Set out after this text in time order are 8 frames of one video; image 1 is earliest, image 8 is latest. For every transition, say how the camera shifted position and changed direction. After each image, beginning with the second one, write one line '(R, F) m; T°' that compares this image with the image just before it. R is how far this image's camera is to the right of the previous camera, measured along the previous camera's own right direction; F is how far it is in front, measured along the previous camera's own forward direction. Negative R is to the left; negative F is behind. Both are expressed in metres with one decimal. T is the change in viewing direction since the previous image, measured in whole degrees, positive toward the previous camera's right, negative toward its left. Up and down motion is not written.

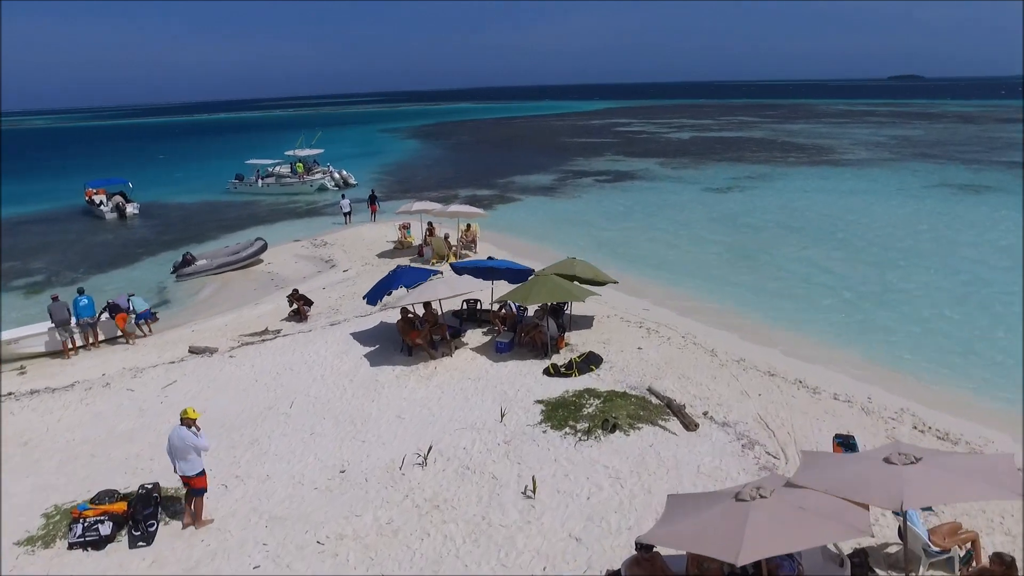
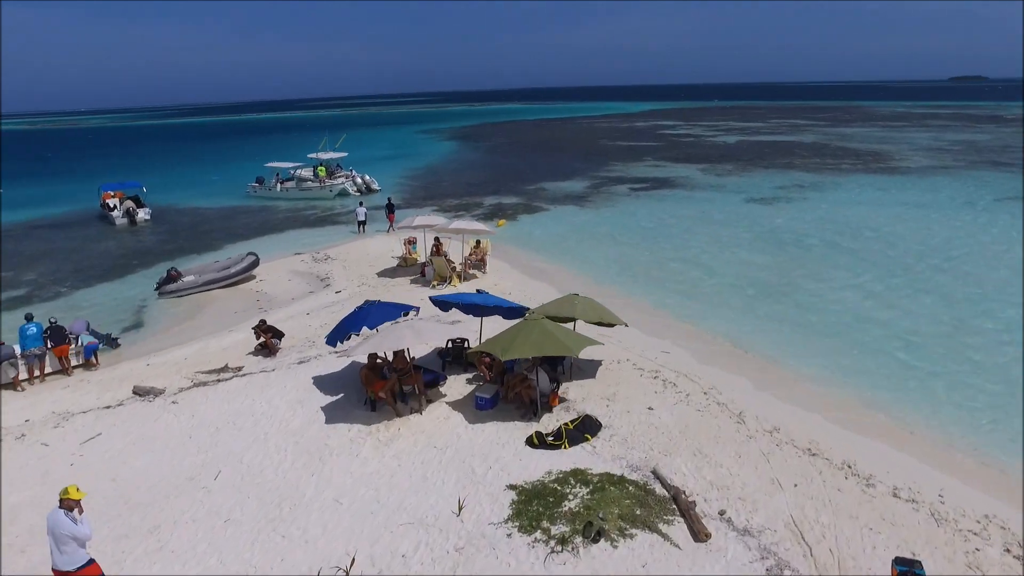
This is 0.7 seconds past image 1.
(+0.6, +1.7) m; -3°
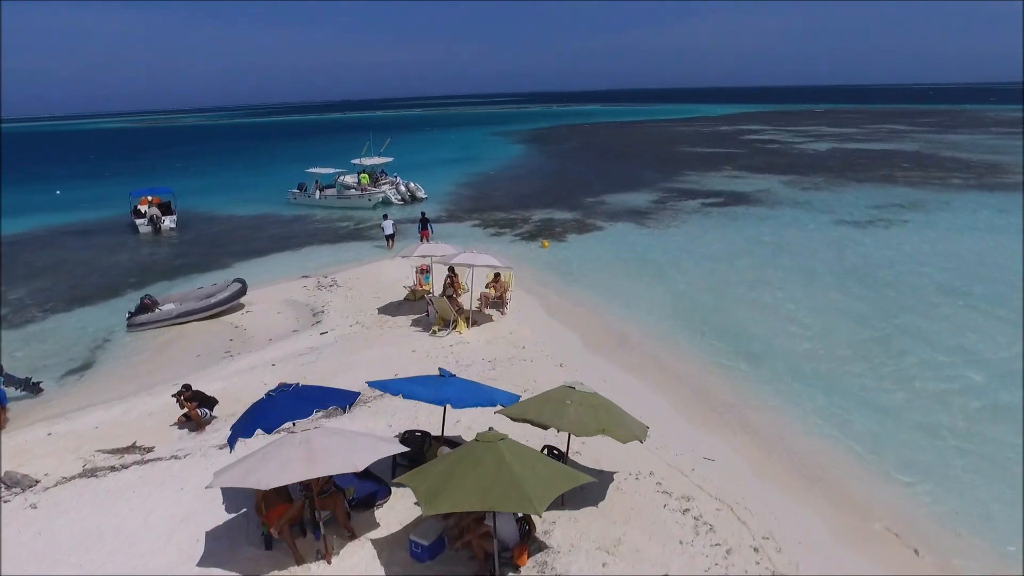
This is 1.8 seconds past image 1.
(+0.9, +2.7) m; -6°
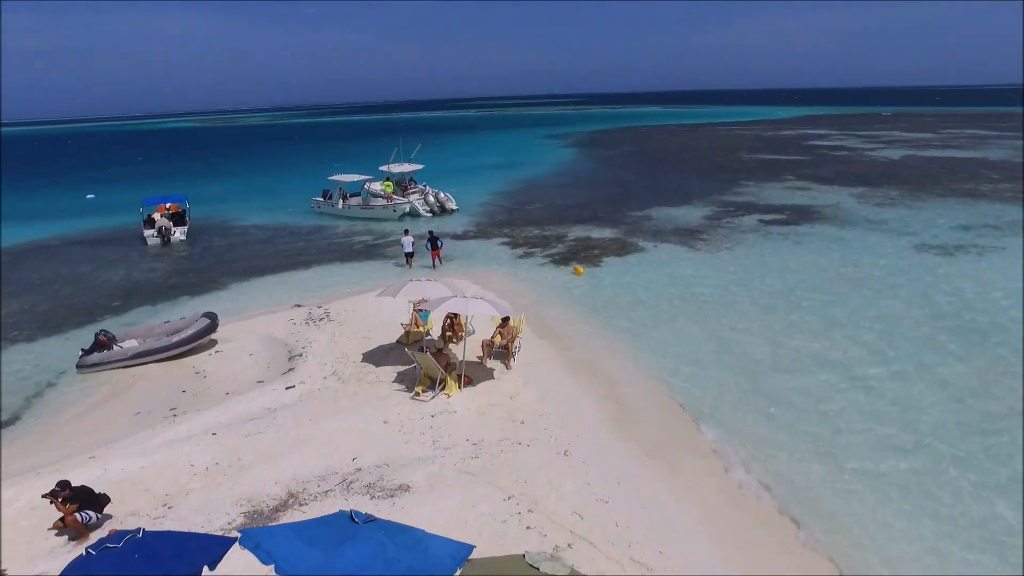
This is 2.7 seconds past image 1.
(+0.6, +2.2) m; -4°
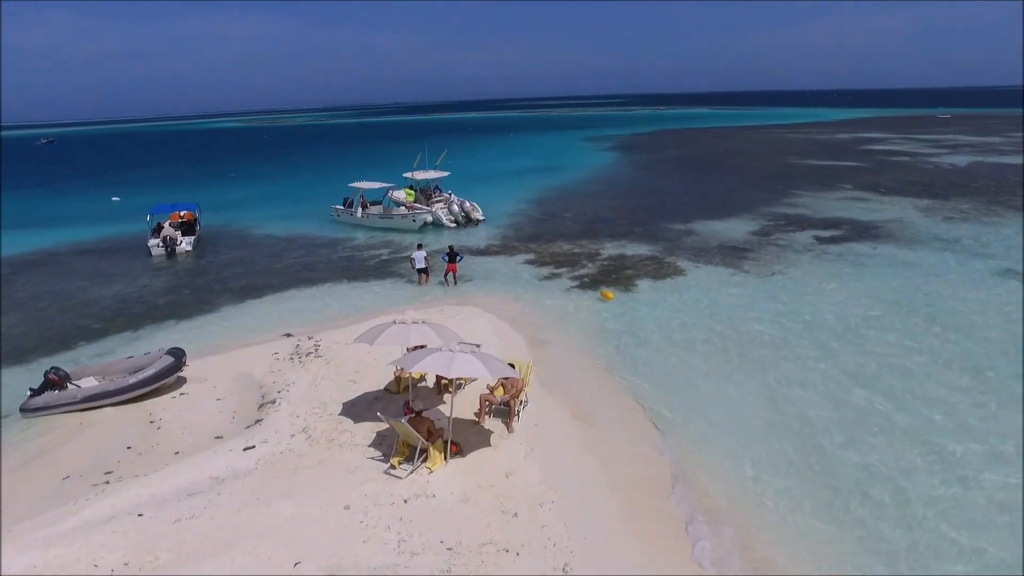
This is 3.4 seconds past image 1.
(+0.4, +1.7) m; -3°
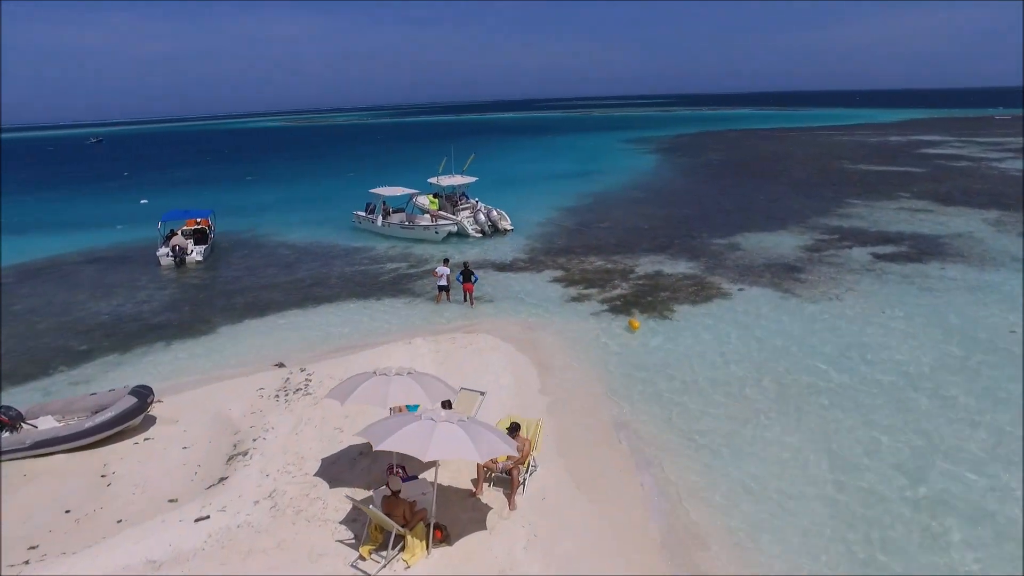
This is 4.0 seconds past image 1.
(+0.3, +1.4) m; -3°
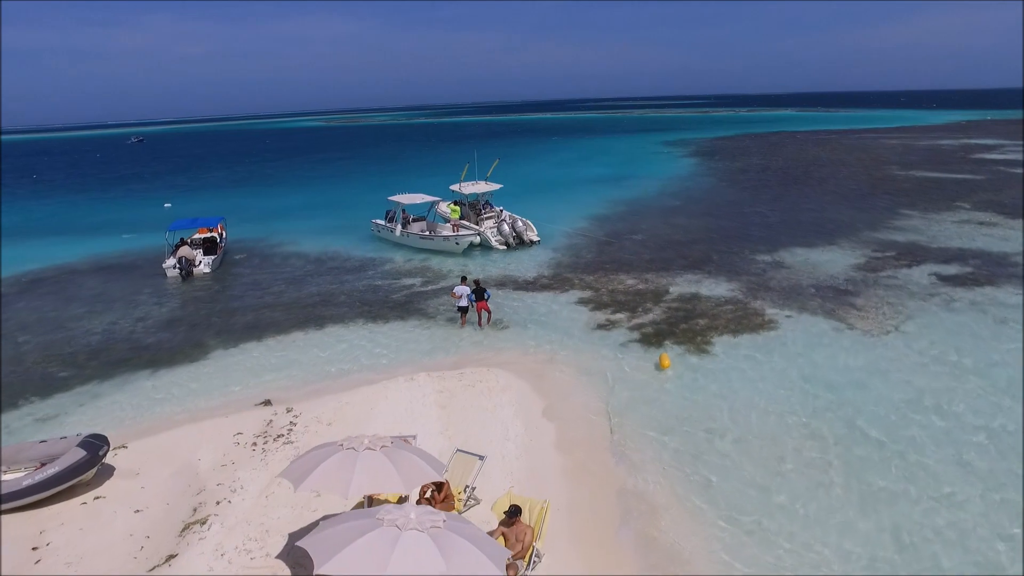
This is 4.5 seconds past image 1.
(+0.3, +1.3) m; -3°
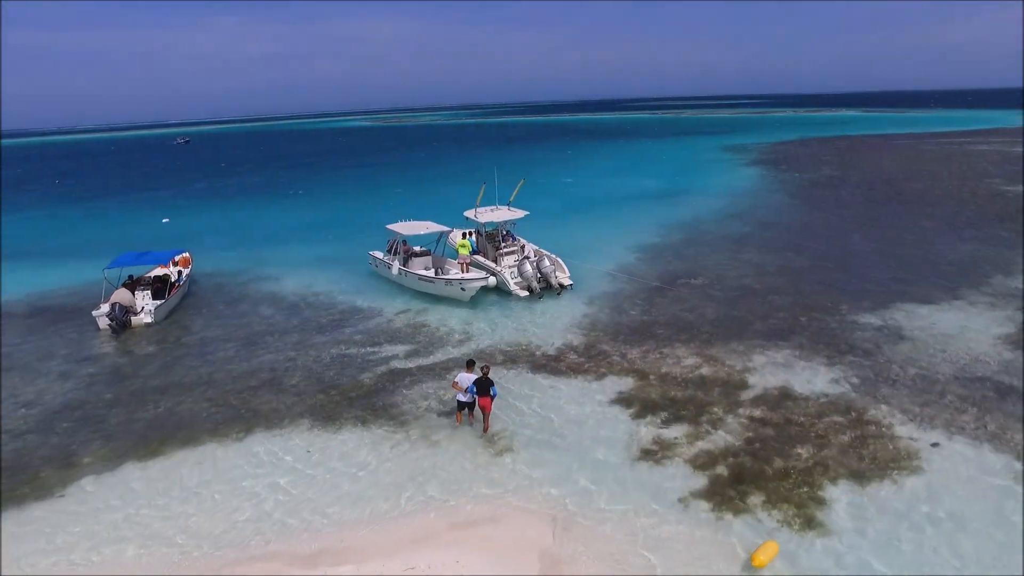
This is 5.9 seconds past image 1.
(+0.5, +4.2) m; -4°
